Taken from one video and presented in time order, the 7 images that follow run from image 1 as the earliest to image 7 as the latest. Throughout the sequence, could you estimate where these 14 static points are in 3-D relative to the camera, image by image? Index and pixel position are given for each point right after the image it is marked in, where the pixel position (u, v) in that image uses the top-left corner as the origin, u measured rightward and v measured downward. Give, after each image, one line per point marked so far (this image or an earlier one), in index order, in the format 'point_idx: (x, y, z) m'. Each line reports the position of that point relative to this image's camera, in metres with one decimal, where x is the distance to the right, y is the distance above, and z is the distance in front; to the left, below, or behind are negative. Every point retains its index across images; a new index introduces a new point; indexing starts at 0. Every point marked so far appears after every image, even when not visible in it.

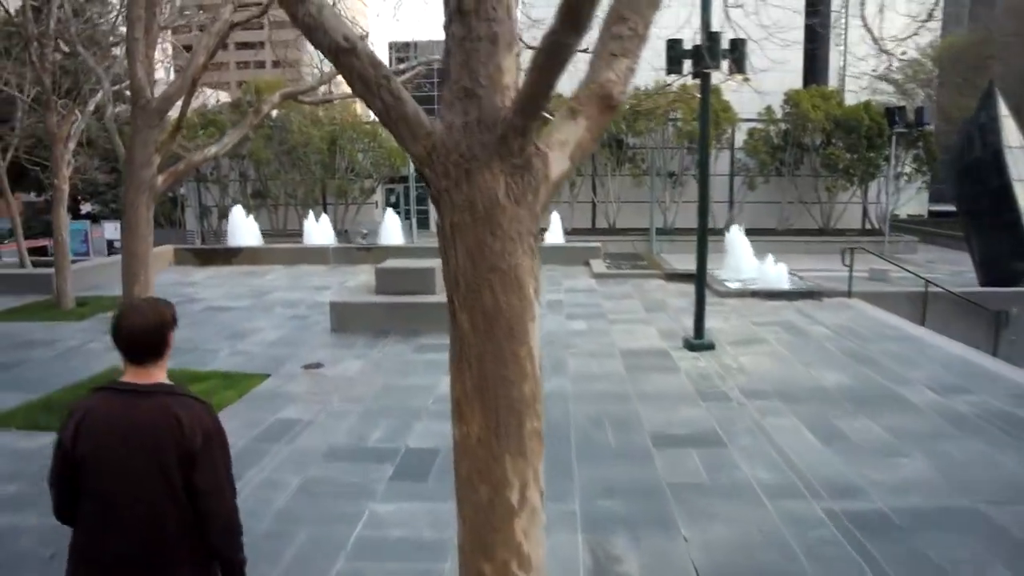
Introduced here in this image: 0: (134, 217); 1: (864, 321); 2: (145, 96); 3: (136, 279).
0: (-2.8, +0.5, +5.7) m
1: (+3.9, -0.4, +8.5) m
2: (-2.6, +1.4, +5.6) m
3: (-2.8, +0.1, +5.8) m
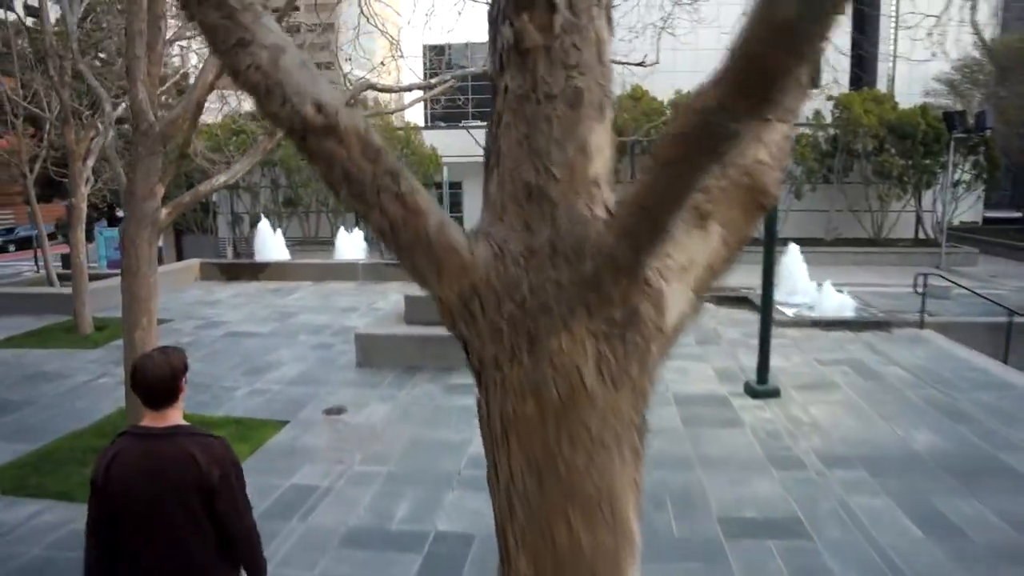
0: (-2.5, +0.2, +5.1) m
1: (+4.3, -0.7, +7.6) m
2: (-2.3, +1.1, +5.0) m
3: (-2.5, -0.2, +5.2) m
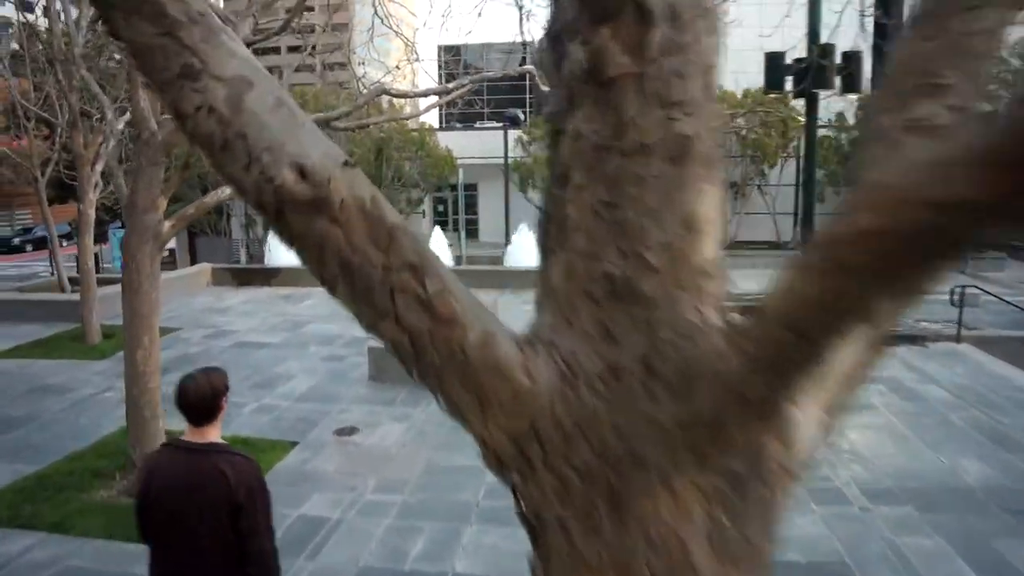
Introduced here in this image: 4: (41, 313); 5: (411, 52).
0: (-2.3, +0.1, +4.8) m
1: (+4.5, -0.9, +7.3) m
2: (-2.2, +1.0, +4.7) m
3: (-2.4, -0.3, +4.9) m
4: (-6.4, -0.4, +10.5) m
5: (-1.0, +2.5, +8.0) m
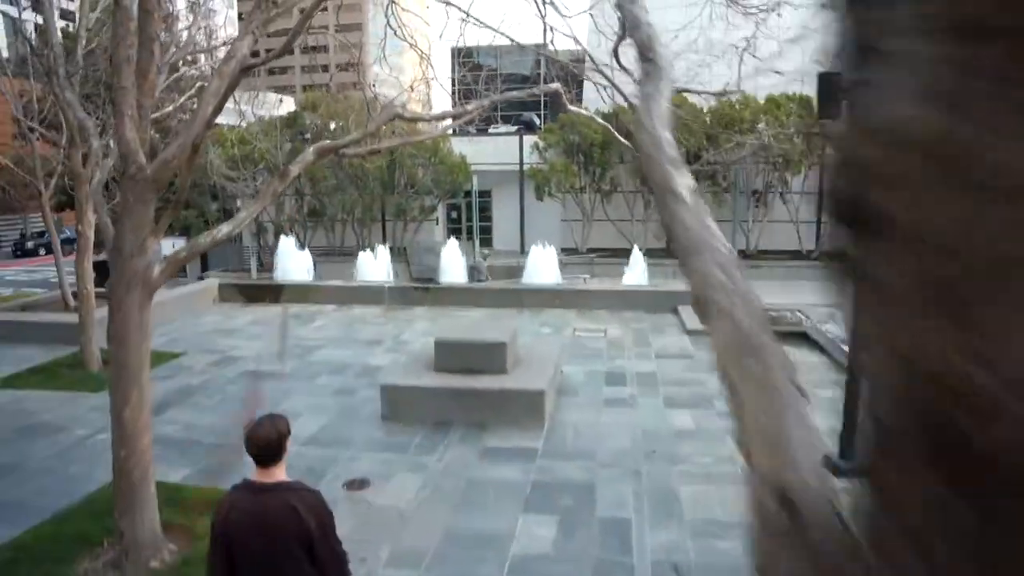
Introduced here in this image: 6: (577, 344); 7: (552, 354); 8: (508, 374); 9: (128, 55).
0: (-2.2, -0.2, +4.3) m
1: (+4.6, -1.2, +6.7) m
2: (-2.0, +0.7, +4.2) m
3: (-2.2, -0.6, +4.4) m
4: (-6.2, -0.6, +10.1) m
5: (-0.8, +2.2, +7.5) m
6: (+0.8, -0.7, +9.7) m
7: (+0.4, -0.7, +8.1) m
8: (0.0, -0.8, +7.2) m
9: (-2.1, +1.2, +4.1) m
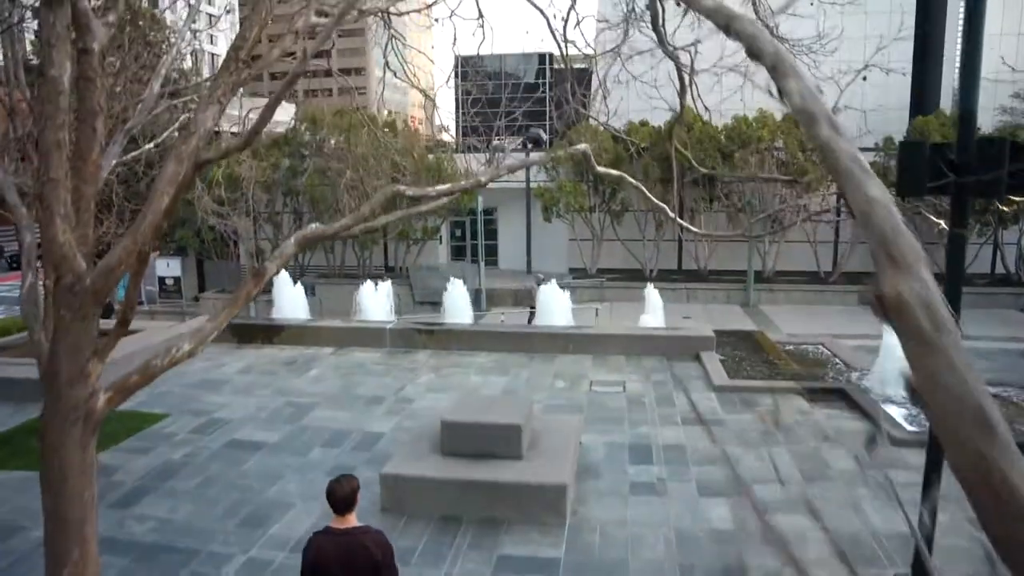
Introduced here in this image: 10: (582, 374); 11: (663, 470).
0: (-2.0, -0.8, +3.5) m
1: (+4.8, -1.8, +5.8) m
2: (-1.9, +0.1, +3.4) m
3: (-2.1, -1.2, +3.6) m
4: (-6.0, -1.3, +9.3) m
5: (-0.7, +1.6, +6.6) m
6: (+1.0, -1.3, +8.9) m
7: (+0.6, -1.3, +7.3) m
8: (+0.1, -1.4, +6.4) m
9: (-1.9, +0.6, +3.3) m
10: (+0.9, -1.1, +10.1) m
11: (+1.4, -1.7, +7.1) m
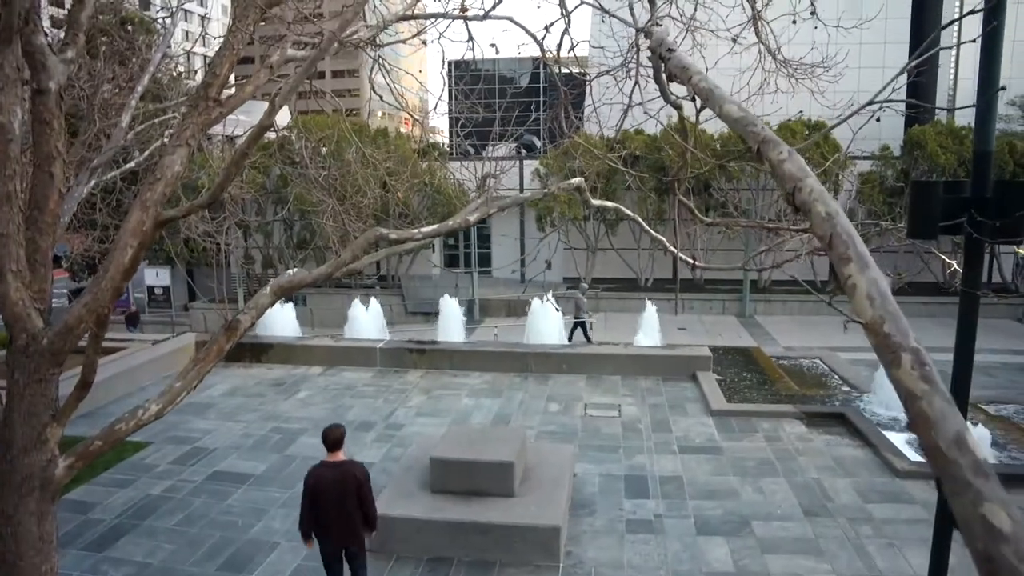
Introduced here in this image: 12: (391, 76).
0: (-2.1, -1.0, +3.3) m
1: (+4.7, -2.0, +5.6) m
2: (-2.0, -0.2, +3.1) m
3: (-2.1, -1.5, +3.3) m
4: (-6.1, -1.5, +9.0) m
5: (-0.8, +1.3, +6.4) m
6: (+0.9, -1.6, +8.6) m
7: (+0.5, -1.6, +7.1) m
8: (0.0, -1.7, +6.2) m
9: (-2.0, +0.4, +3.0) m
10: (+0.8, -1.4, +9.9) m
11: (+1.3, -1.9, +6.8) m
12: (-1.0, +1.7, +6.4) m
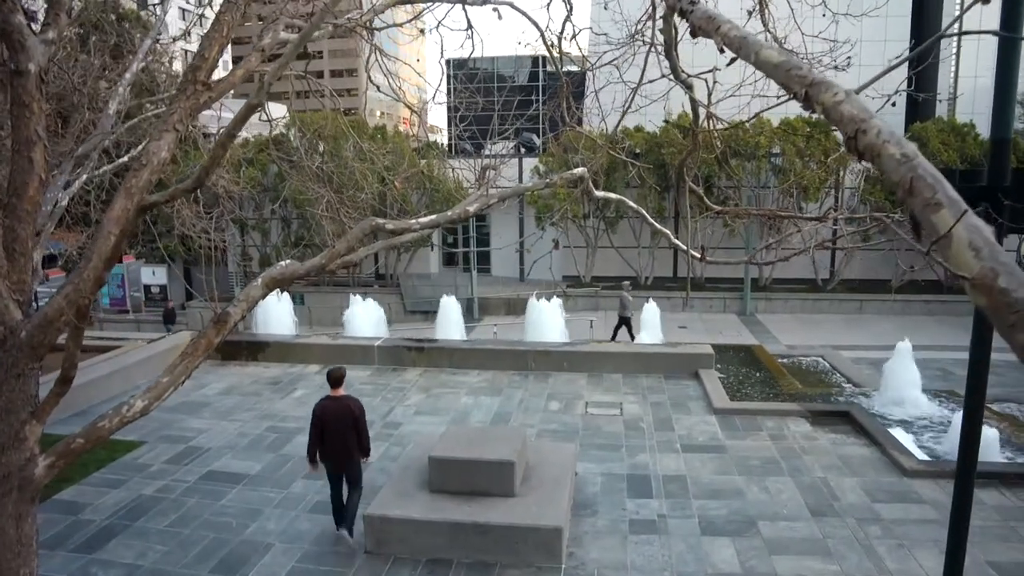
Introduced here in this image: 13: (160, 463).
0: (-2.1, -1.0, +3.1) m
1: (+4.7, -2.0, +5.5) m
2: (-2.0, -0.1, +3.0) m
3: (-2.1, -1.5, +3.2) m
4: (-6.1, -1.5, +8.9) m
5: (-0.8, +1.4, +6.3) m
6: (+0.9, -1.6, +8.5) m
7: (+0.5, -1.5, +6.9) m
8: (0.0, -1.7, +6.0) m
9: (-2.0, +0.4, +2.9) m
10: (+0.8, -1.3, +9.7) m
11: (+1.3, -1.9, +6.7) m
12: (-1.0, +1.7, +6.3) m
13: (-3.5, -1.7, +7.6) m
